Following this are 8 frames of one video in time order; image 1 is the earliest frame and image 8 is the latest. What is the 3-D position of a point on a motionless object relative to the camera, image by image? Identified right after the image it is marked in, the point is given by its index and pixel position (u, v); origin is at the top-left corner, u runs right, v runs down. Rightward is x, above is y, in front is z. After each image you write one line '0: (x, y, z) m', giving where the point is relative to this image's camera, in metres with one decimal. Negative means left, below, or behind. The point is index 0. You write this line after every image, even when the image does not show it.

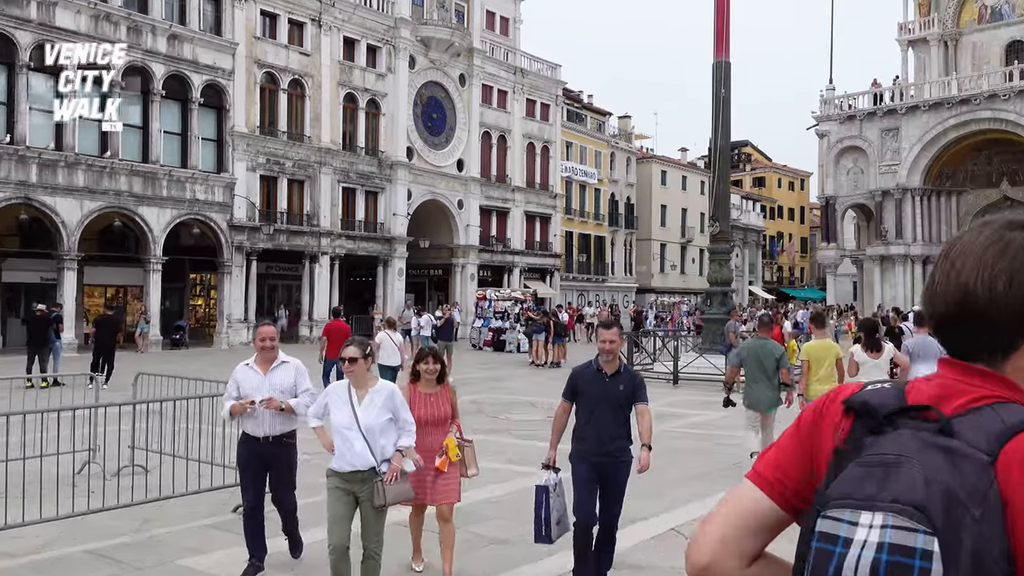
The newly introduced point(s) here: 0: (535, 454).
0: (+0.3, -1.9, +10.7) m
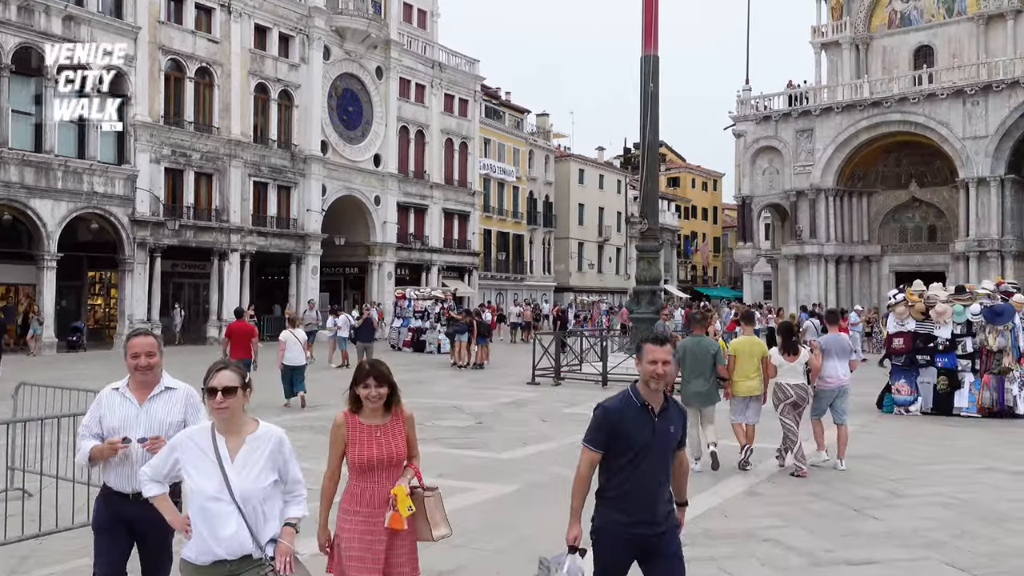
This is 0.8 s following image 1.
0: (-0.5, -1.9, +9.9) m
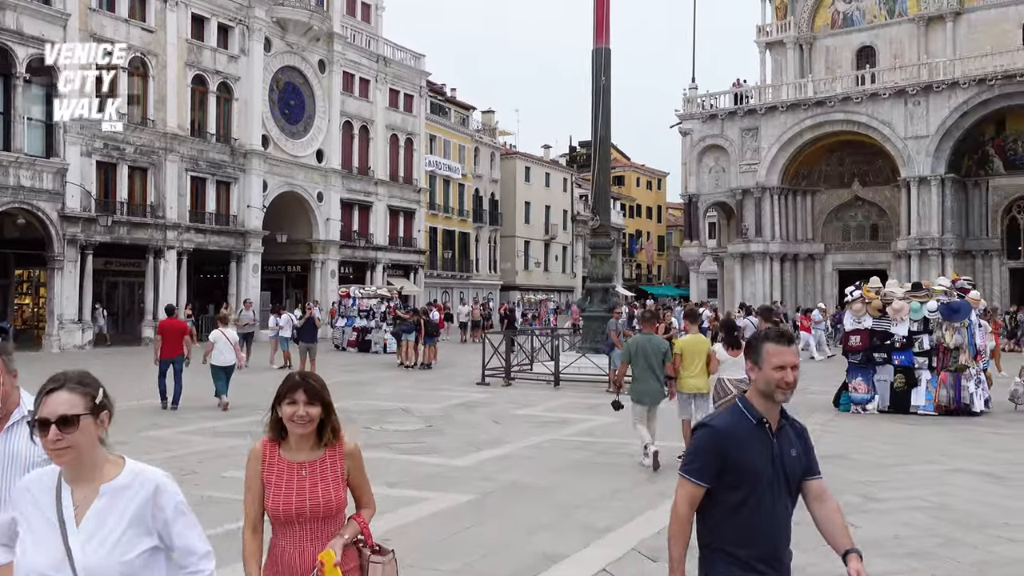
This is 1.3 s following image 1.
0: (-0.9, -1.8, +9.4) m
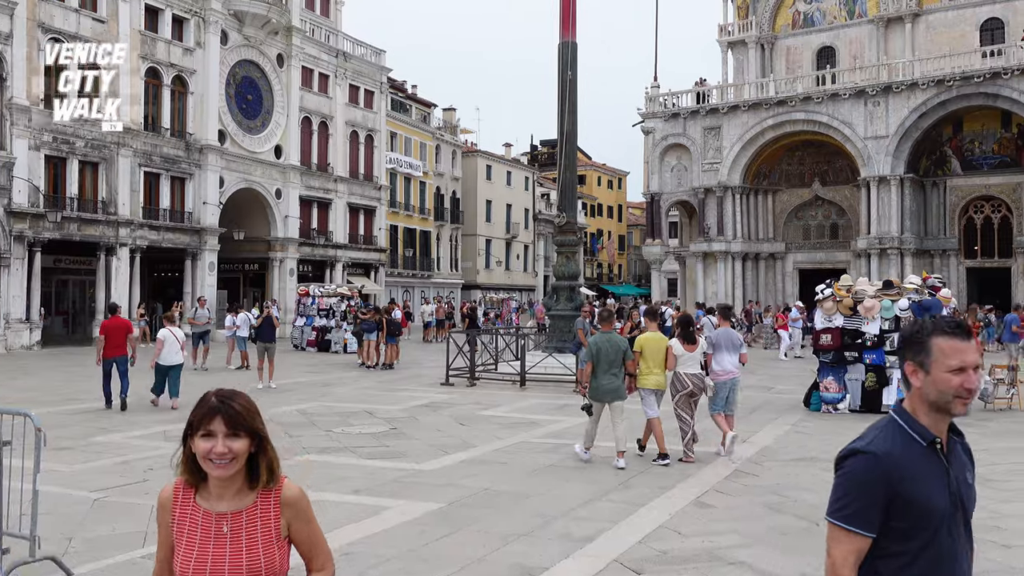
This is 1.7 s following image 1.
0: (-1.2, -1.8, +8.9) m
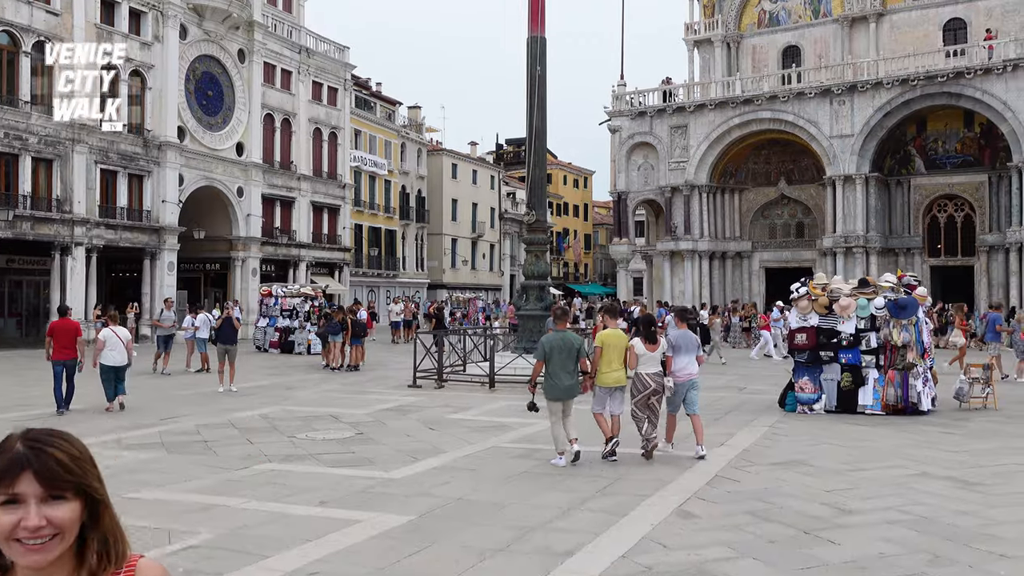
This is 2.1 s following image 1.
0: (-1.4, -1.8, +8.5) m
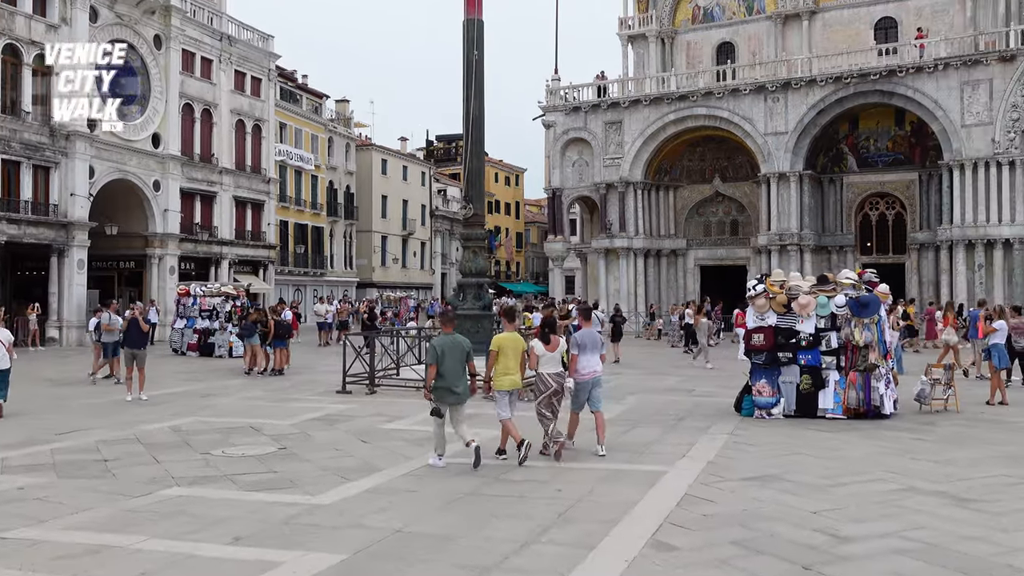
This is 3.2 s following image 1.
0: (-1.8, -1.8, +7.3) m
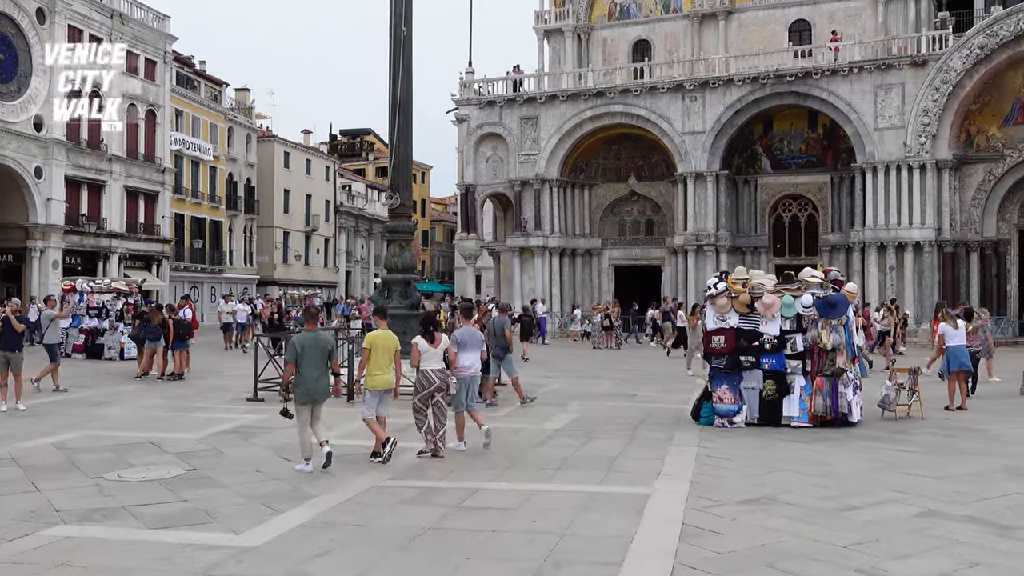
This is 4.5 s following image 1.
0: (-2.0, -1.7, +5.8) m
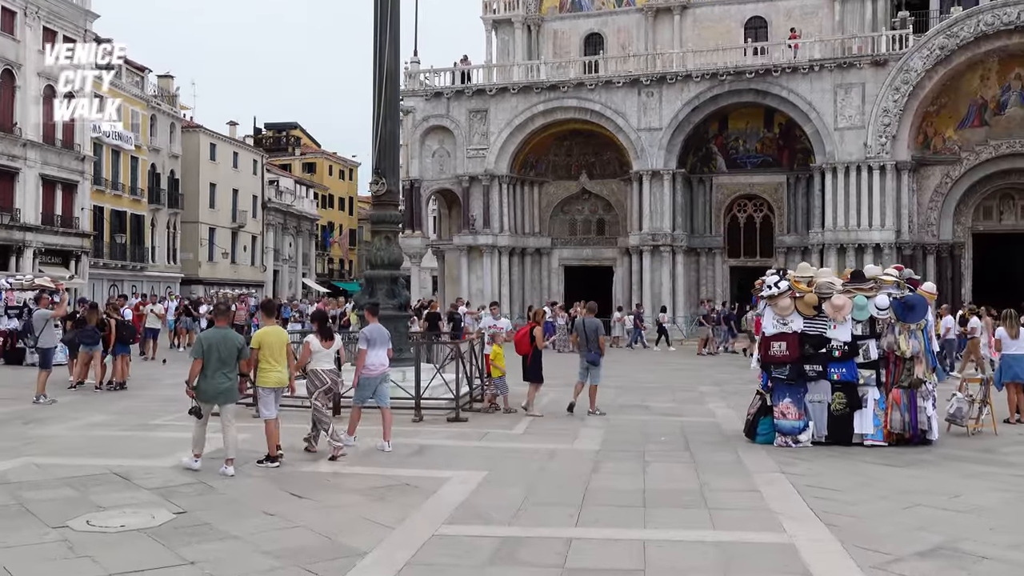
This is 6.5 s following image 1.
0: (-1.0, -1.7, +3.9) m
